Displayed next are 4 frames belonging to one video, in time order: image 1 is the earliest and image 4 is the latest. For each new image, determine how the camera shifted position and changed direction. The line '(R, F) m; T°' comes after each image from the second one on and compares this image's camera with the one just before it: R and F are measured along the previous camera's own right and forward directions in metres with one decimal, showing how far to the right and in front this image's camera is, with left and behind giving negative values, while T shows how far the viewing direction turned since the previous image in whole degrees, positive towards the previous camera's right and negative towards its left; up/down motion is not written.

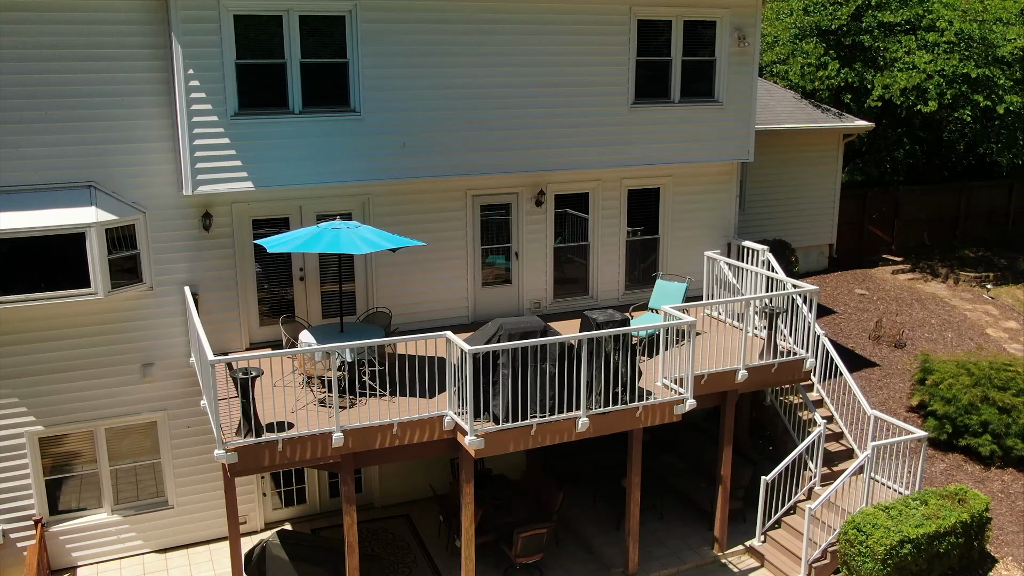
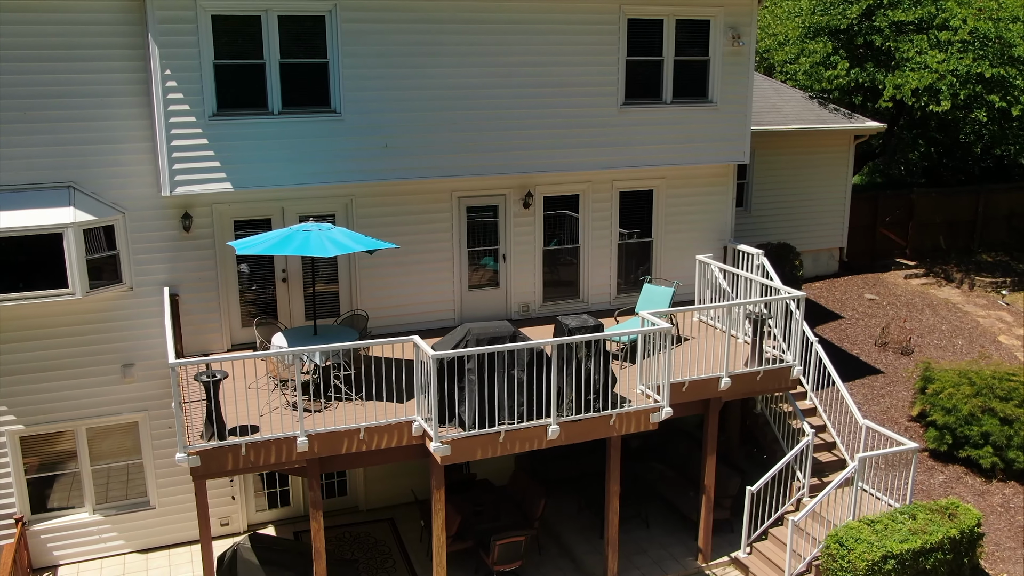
(+0.6, +0.2) m; -2°
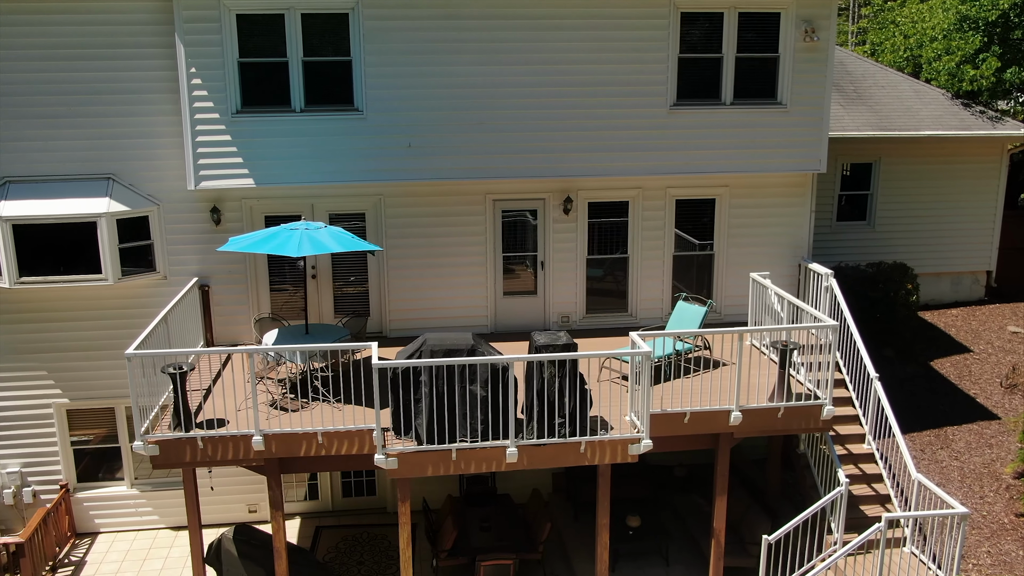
(+2.2, +0.8) m; -13°
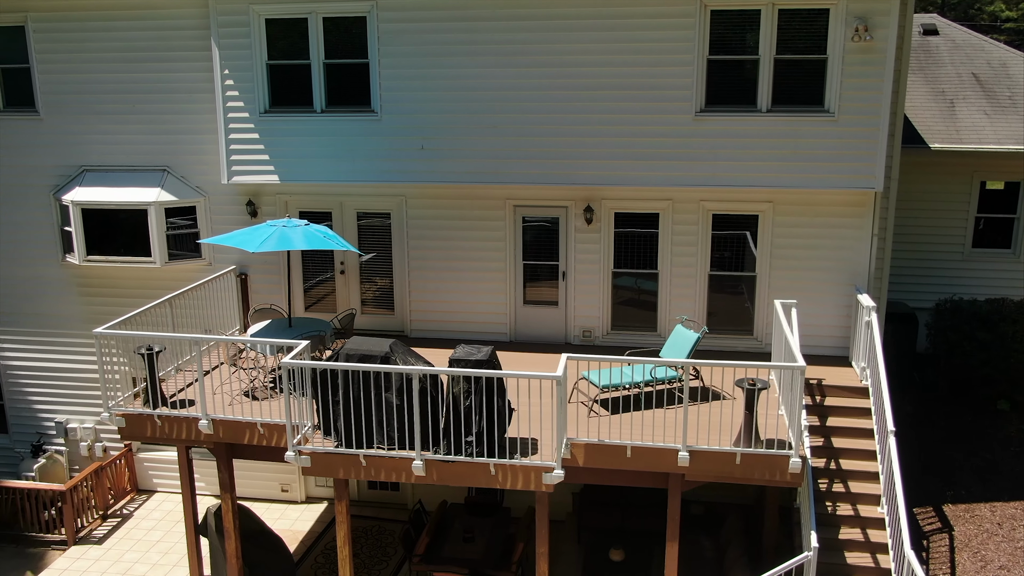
(+2.9, +0.7) m; -16°
